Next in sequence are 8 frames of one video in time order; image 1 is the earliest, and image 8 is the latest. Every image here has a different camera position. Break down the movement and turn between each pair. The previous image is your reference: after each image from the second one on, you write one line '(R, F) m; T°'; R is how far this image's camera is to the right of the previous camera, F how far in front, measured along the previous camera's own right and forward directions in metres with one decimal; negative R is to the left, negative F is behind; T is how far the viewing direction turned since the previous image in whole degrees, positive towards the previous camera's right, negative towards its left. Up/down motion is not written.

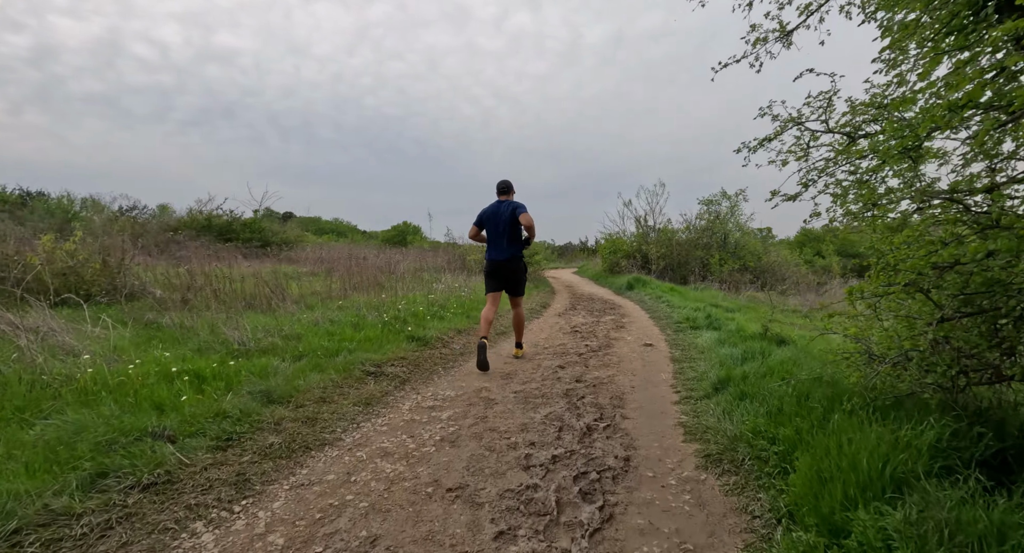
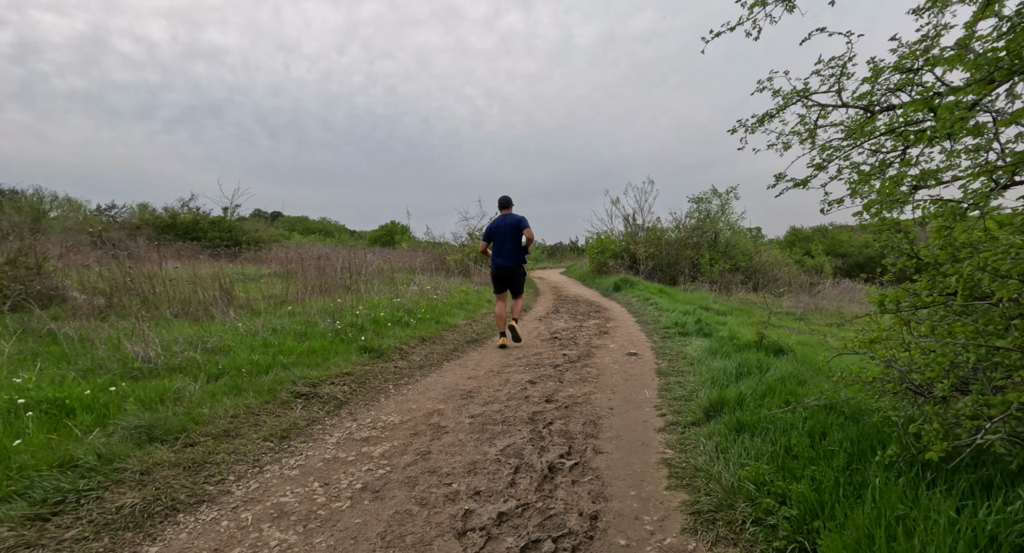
(+0.3, +0.7) m; +1°
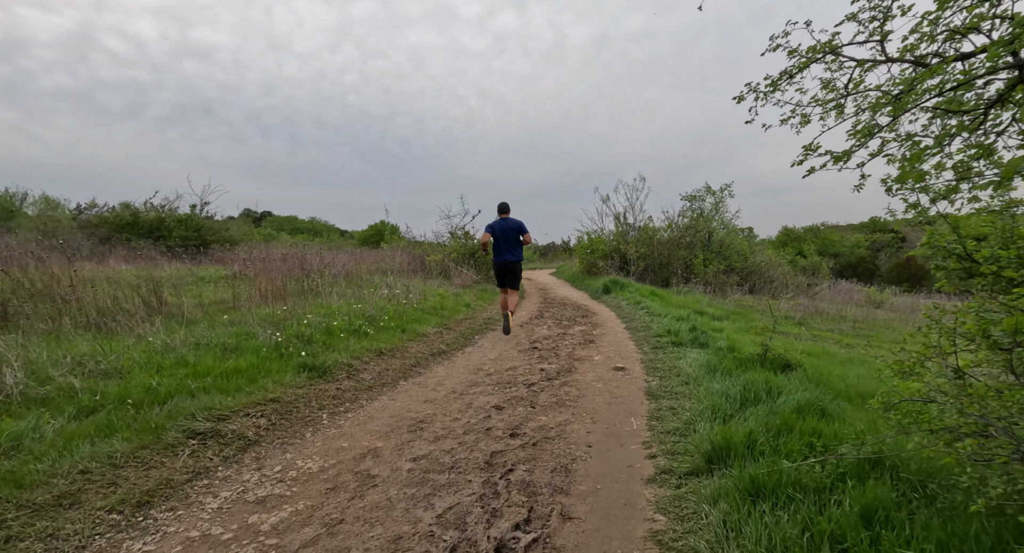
(+0.3, +0.9) m; +1°
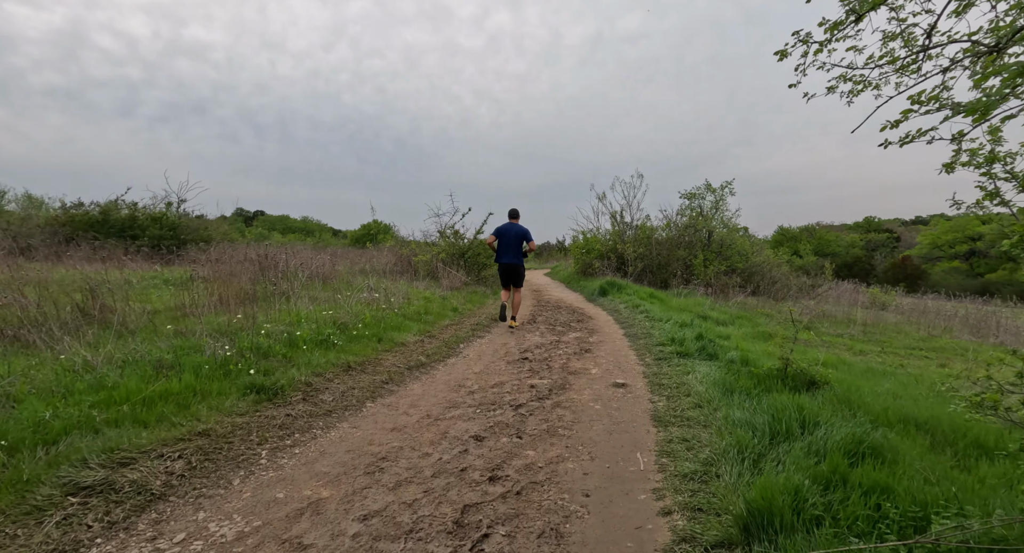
(+0.1, +0.7) m; +1°
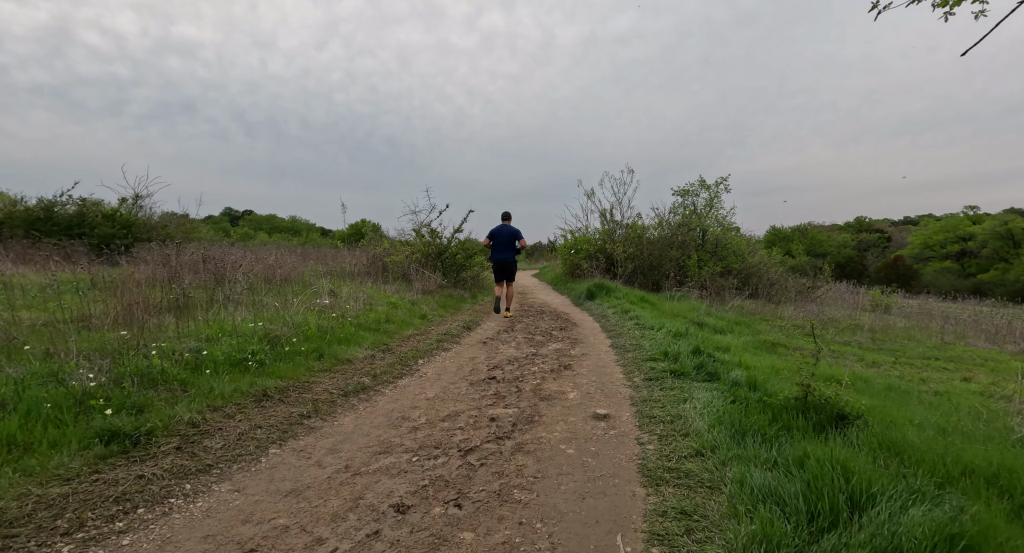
(+0.3, +1.0) m; +1°
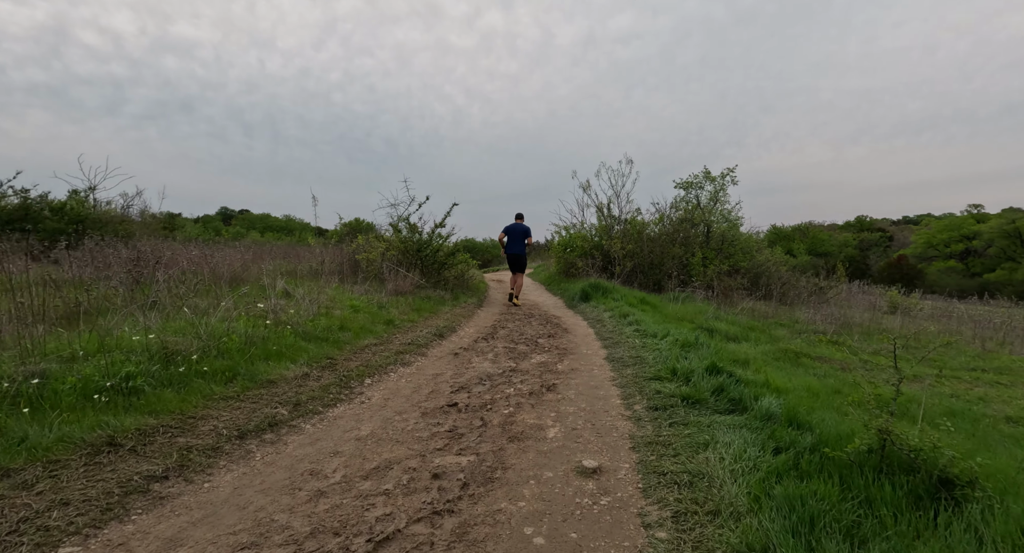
(+0.3, +1.3) m; 0°
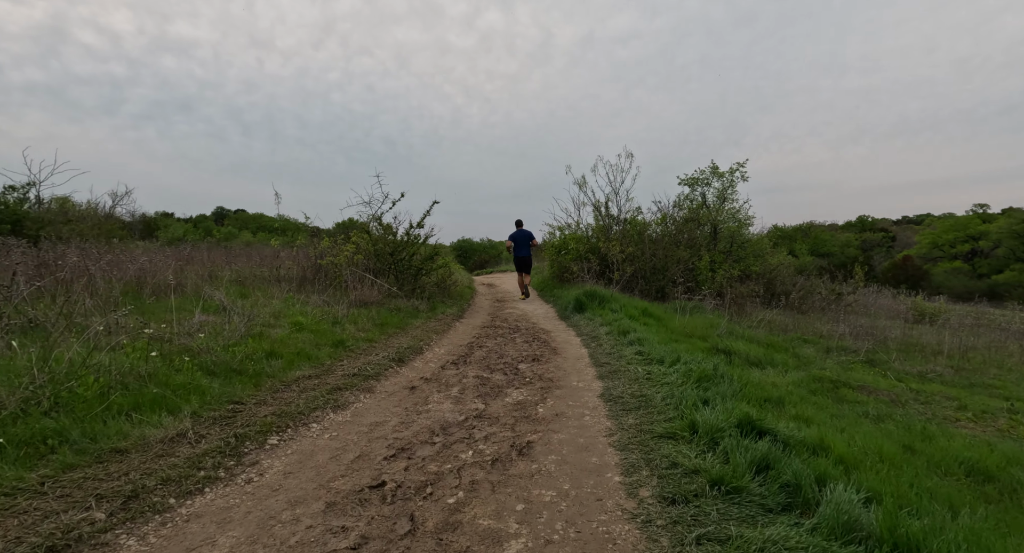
(+0.3, +1.4) m; 0°
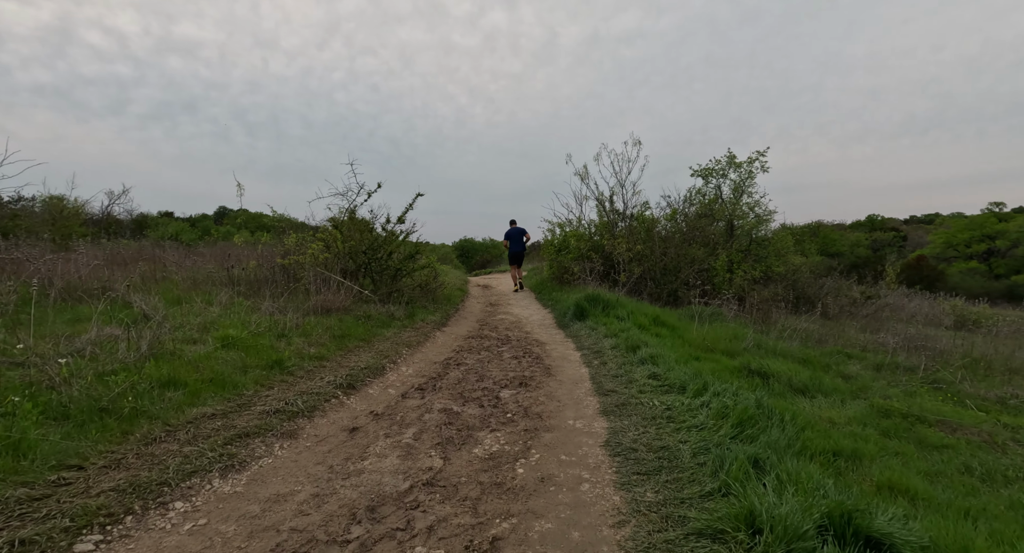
(+0.3, +1.4) m; 0°
